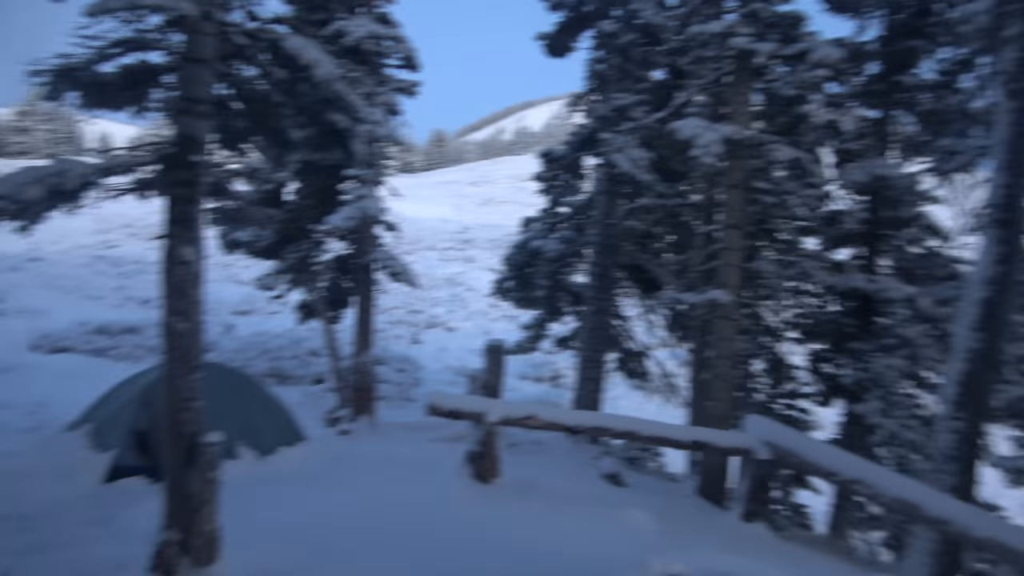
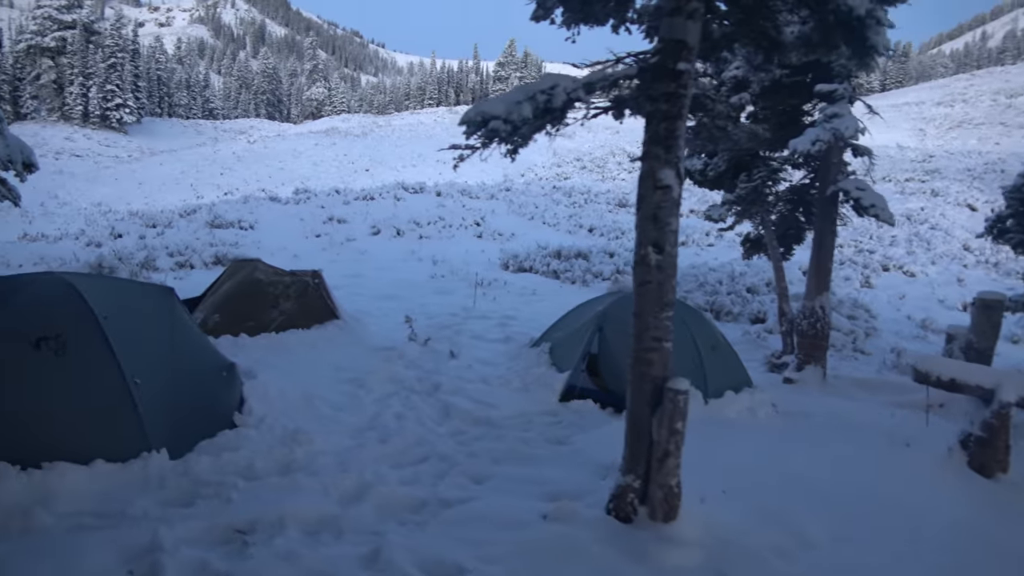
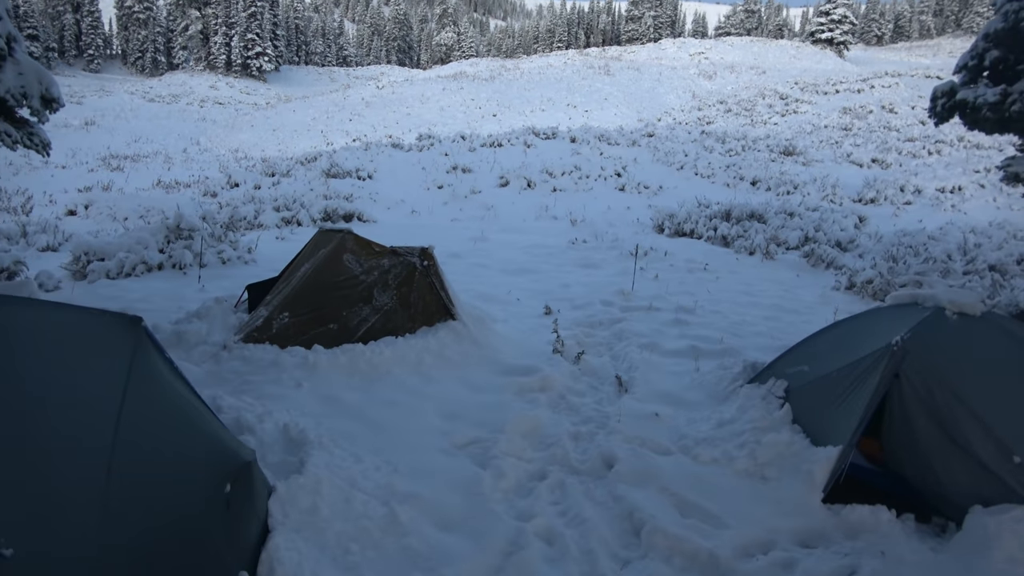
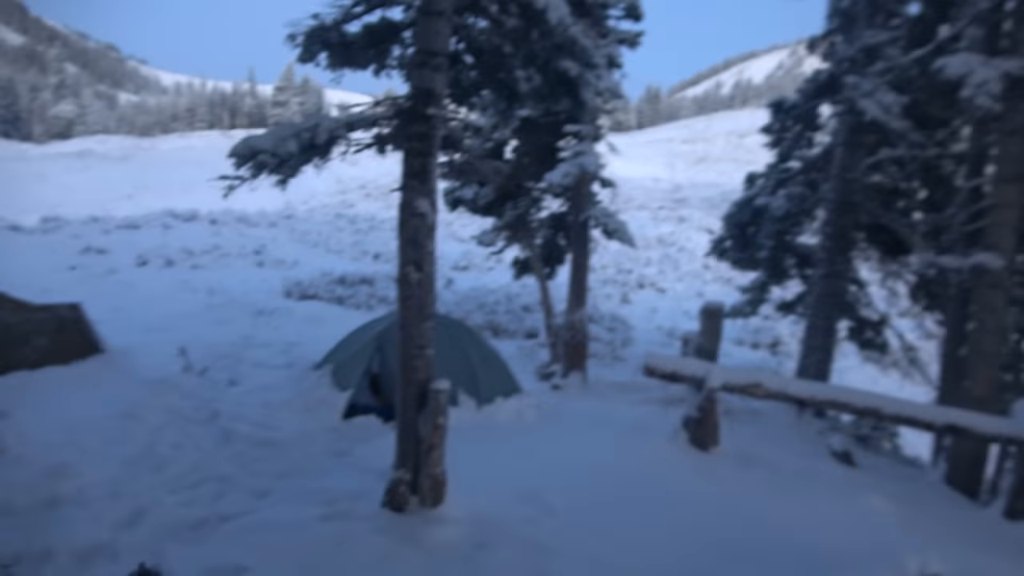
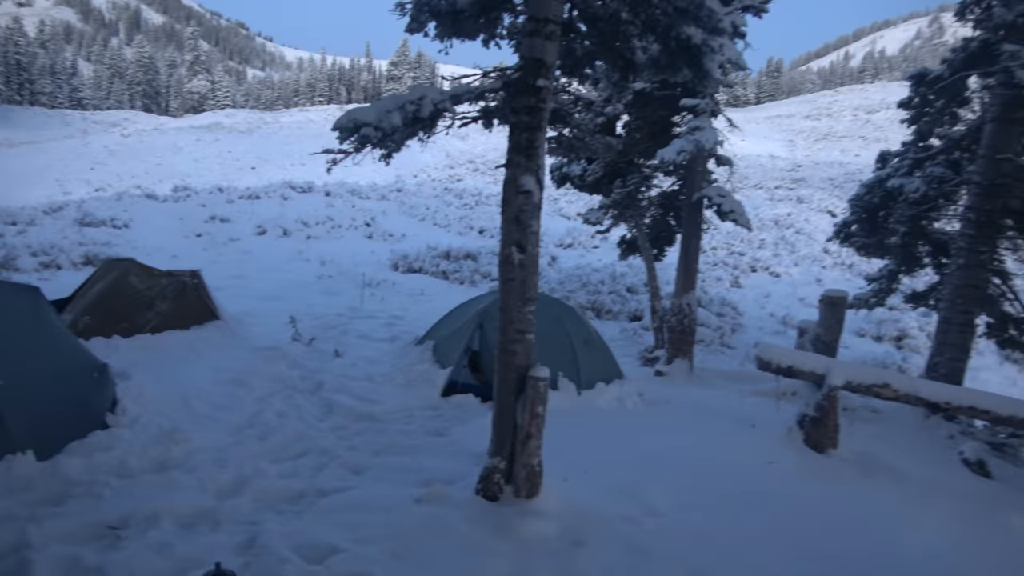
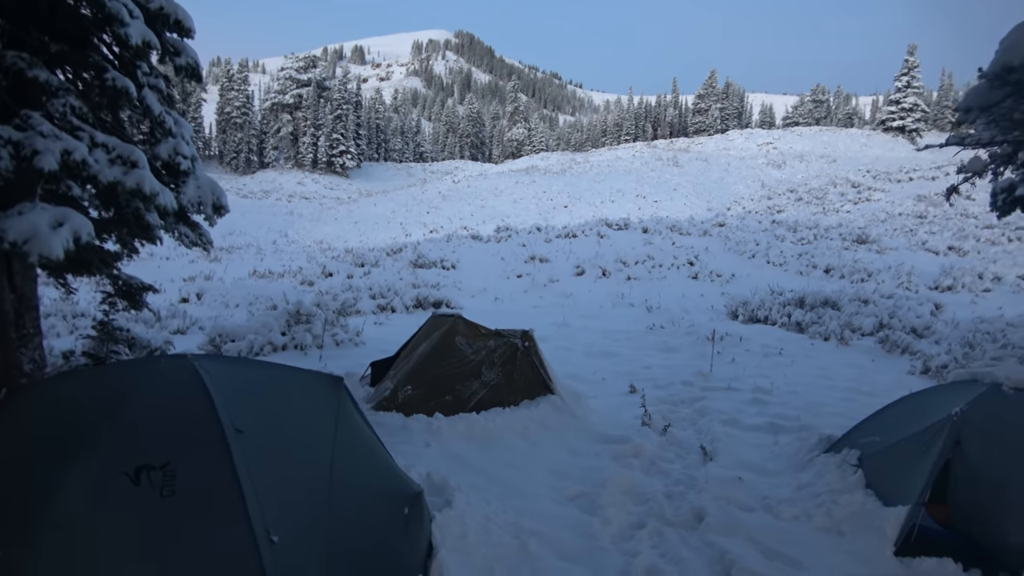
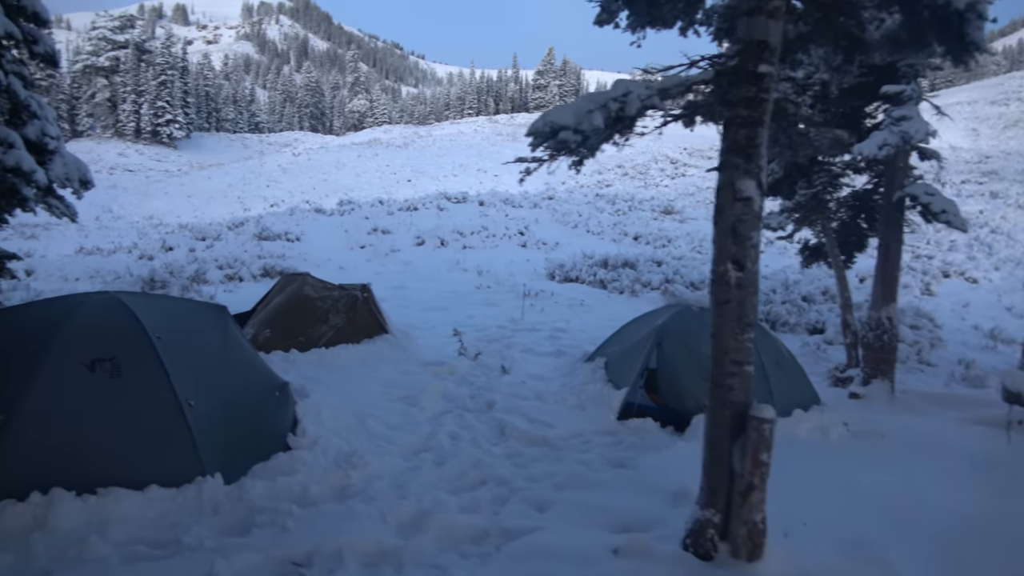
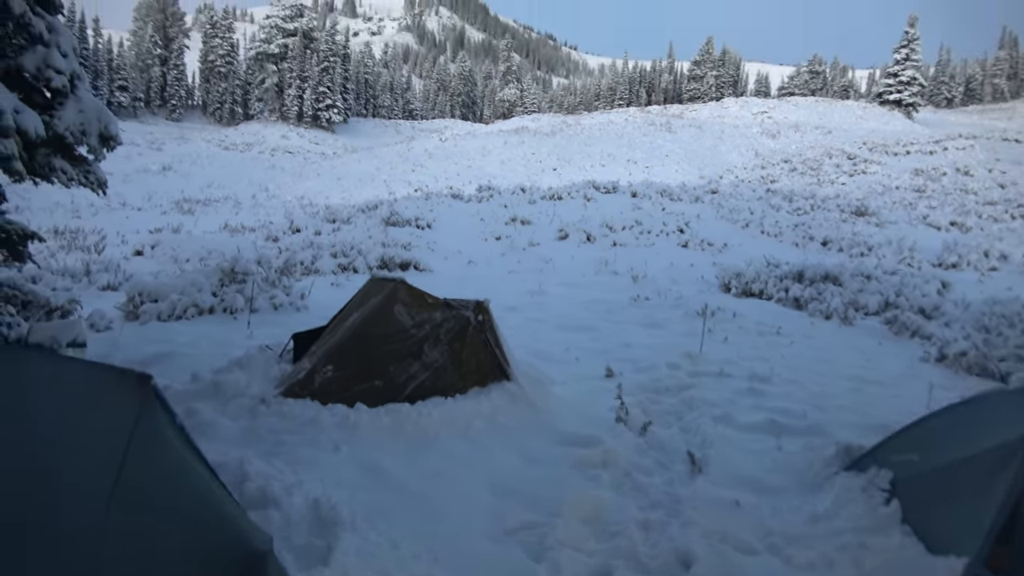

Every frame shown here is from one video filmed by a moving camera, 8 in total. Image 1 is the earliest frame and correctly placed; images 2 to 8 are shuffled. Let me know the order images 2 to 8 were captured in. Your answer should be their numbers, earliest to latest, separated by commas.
4, 5, 2, 7, 6, 3, 8
